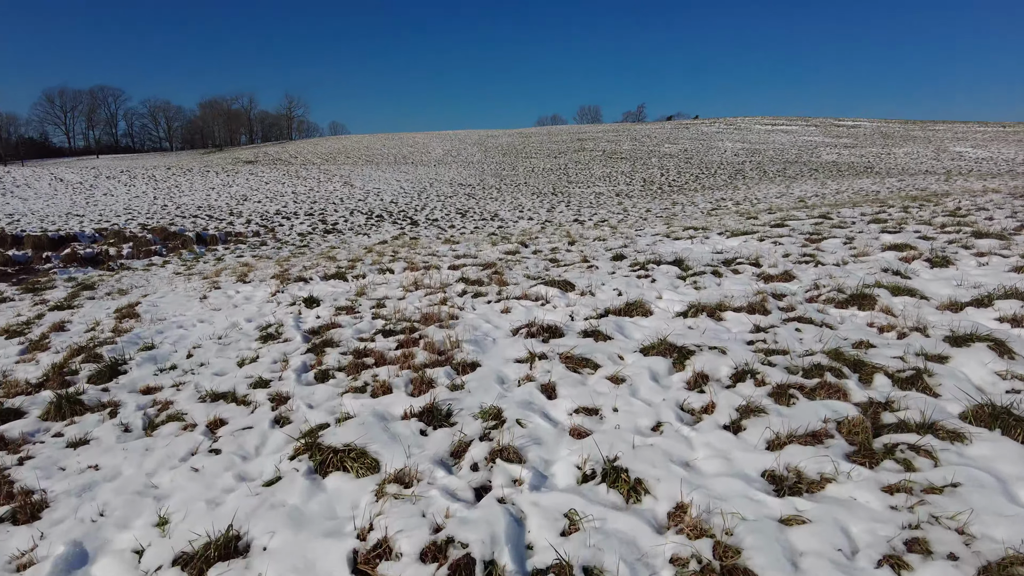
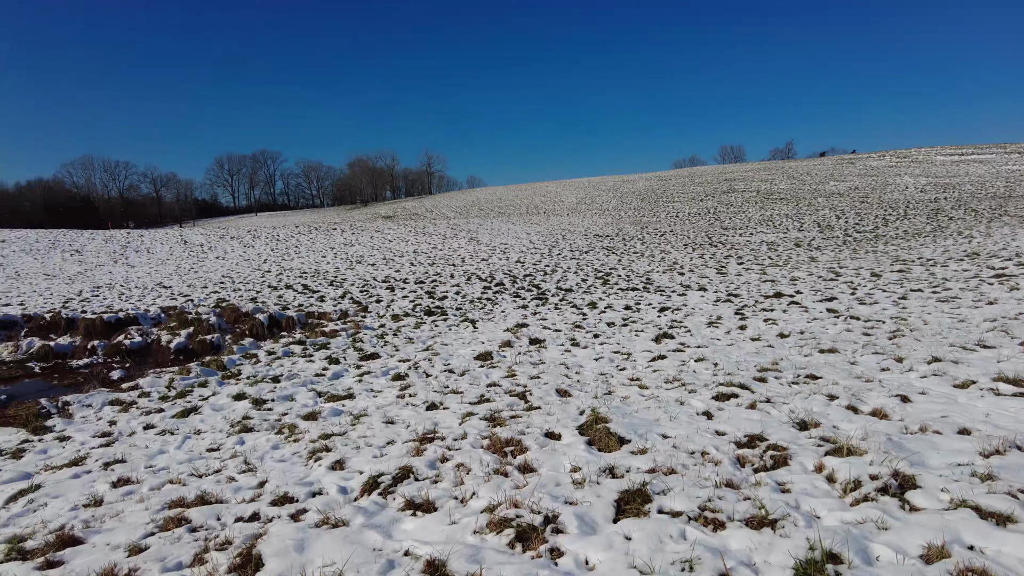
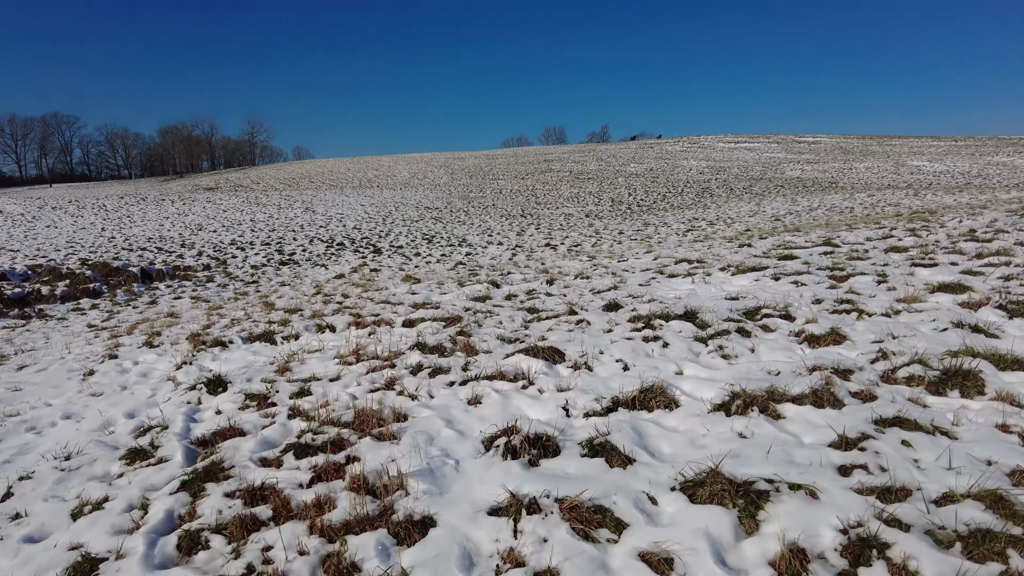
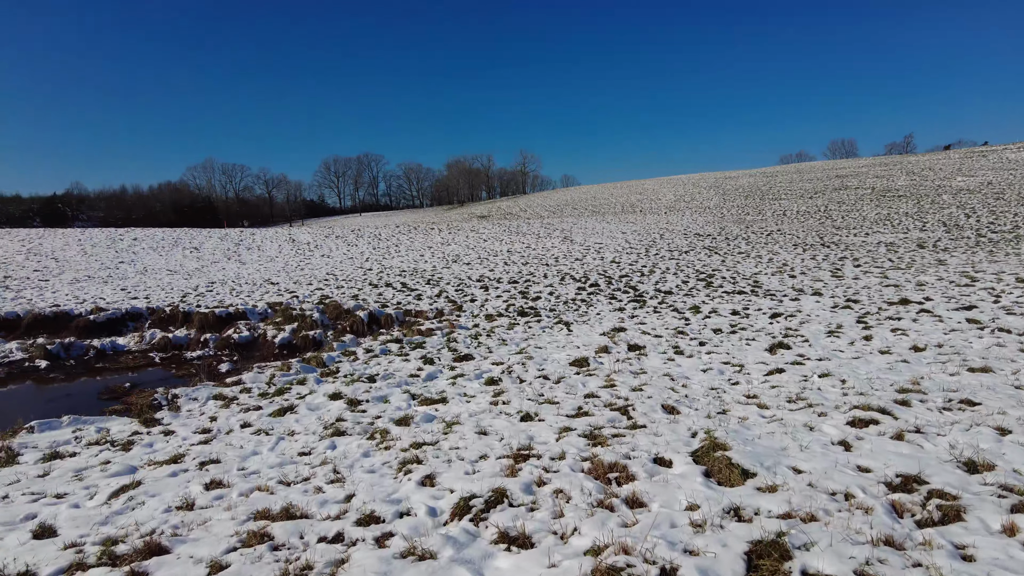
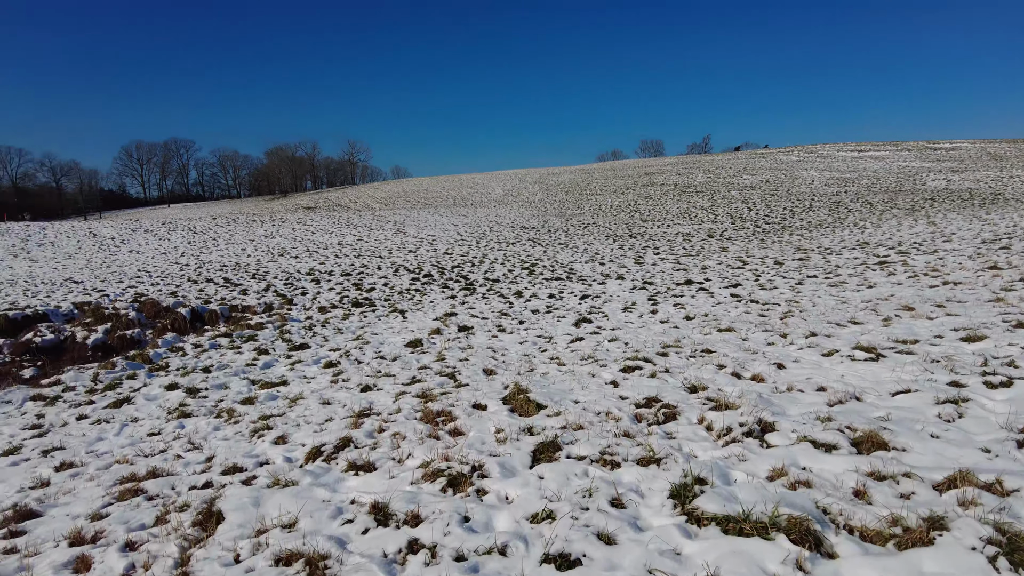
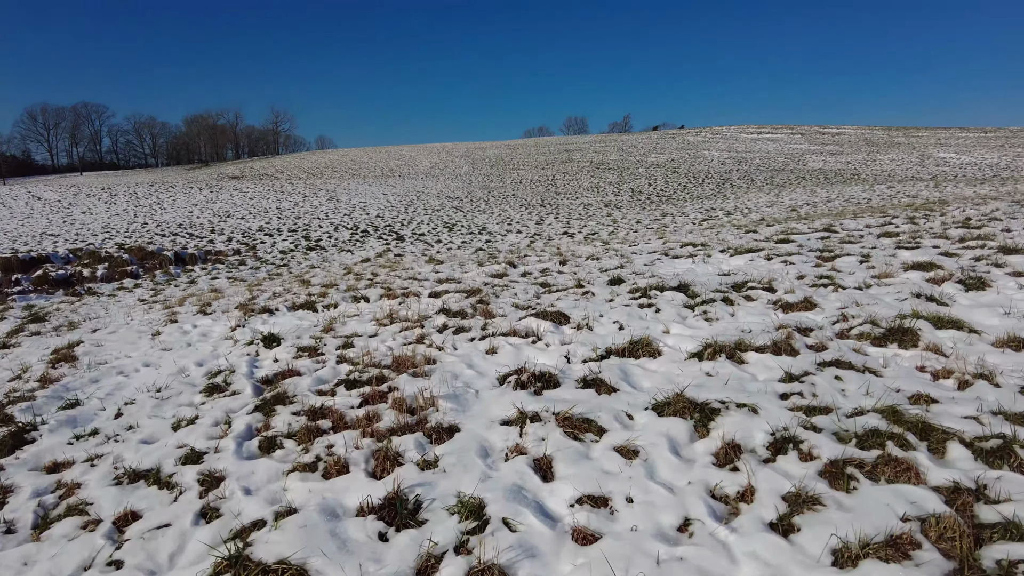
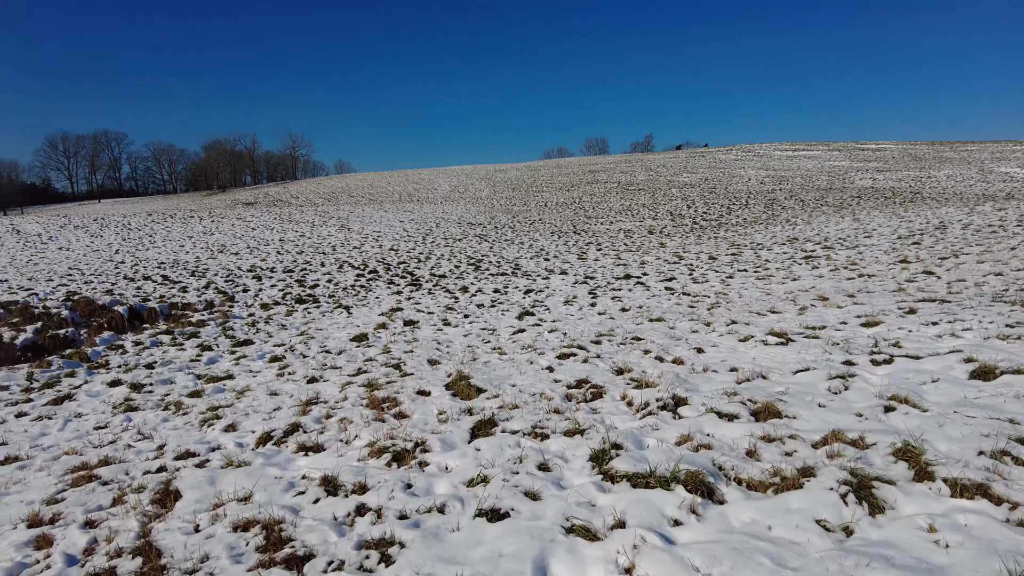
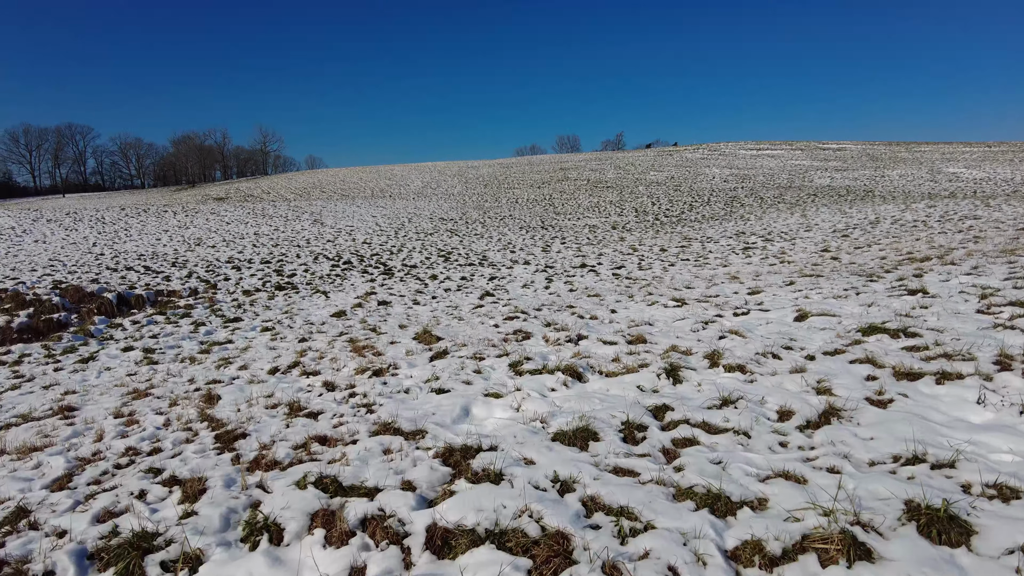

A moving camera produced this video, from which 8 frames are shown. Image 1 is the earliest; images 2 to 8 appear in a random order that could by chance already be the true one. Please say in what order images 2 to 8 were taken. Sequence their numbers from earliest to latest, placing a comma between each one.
6, 3, 8, 7, 5, 2, 4
